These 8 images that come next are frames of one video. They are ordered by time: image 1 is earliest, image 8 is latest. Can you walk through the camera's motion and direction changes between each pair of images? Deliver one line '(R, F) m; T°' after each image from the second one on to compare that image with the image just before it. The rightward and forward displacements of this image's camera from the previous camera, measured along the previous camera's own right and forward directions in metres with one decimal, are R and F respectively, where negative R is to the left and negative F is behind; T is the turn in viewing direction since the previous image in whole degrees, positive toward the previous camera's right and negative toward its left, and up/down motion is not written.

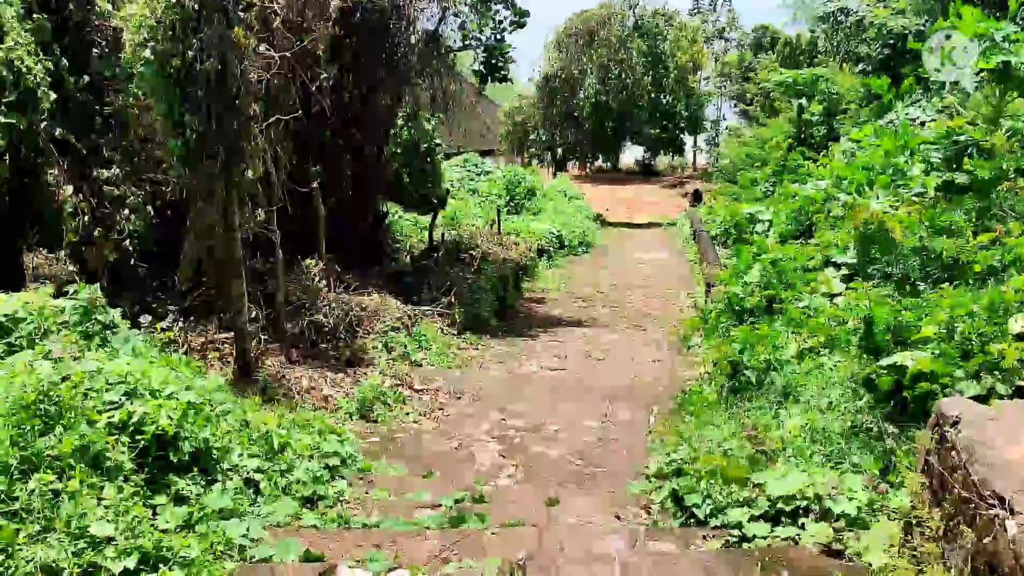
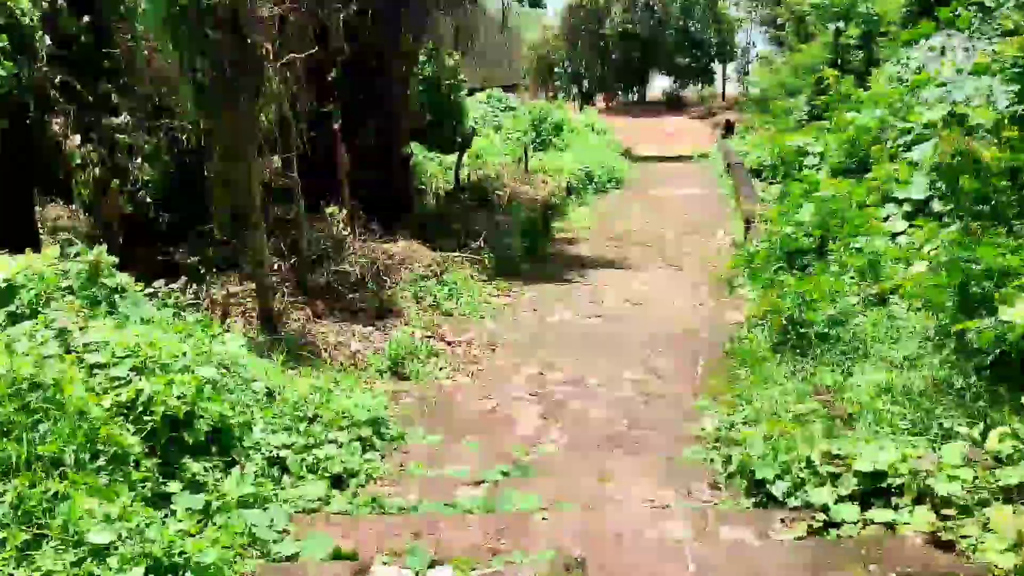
(-0.1, +0.4) m; -2°
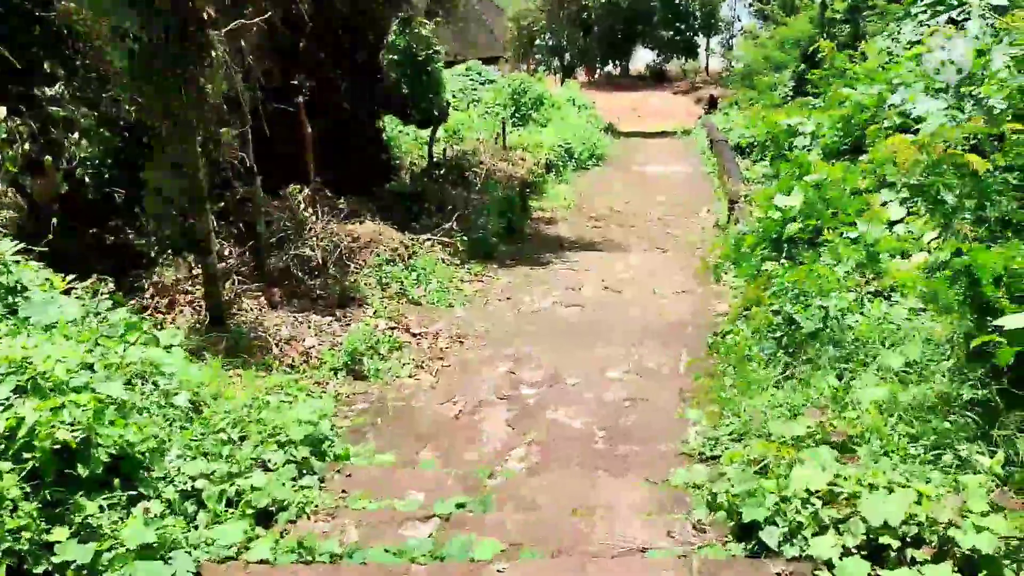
(+0.1, +0.5) m; +1°
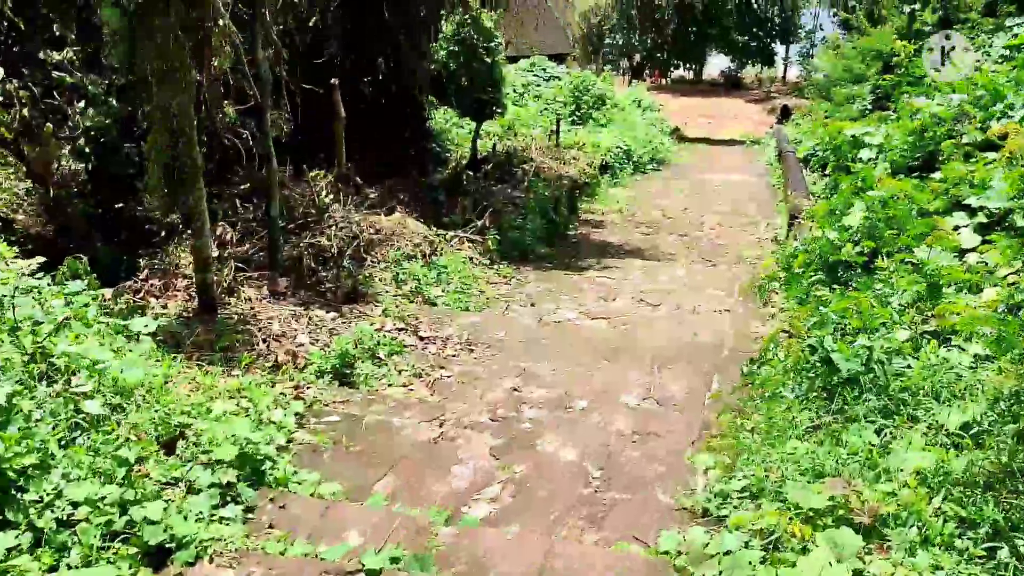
(+0.3, +0.5) m; -4°
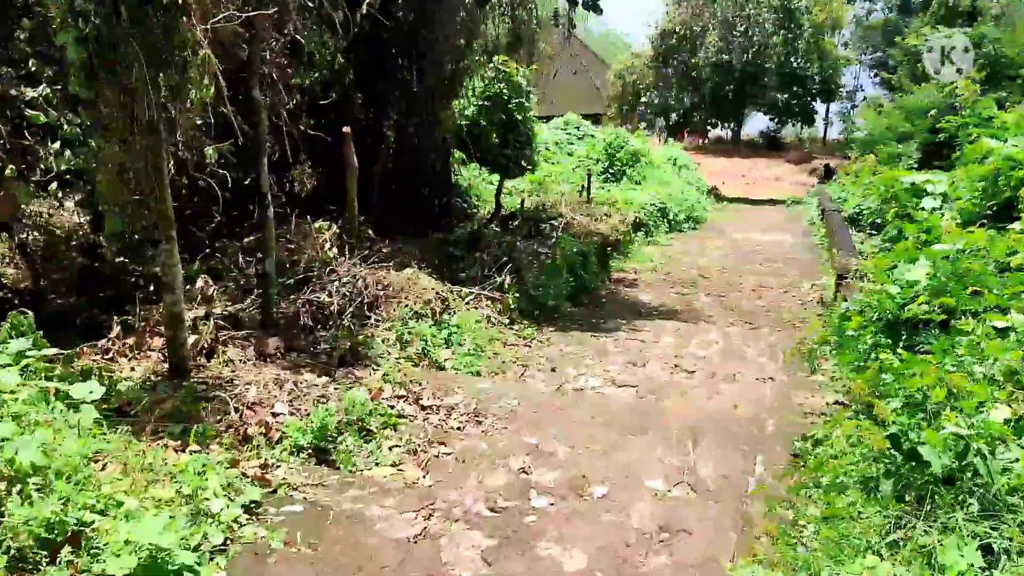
(+0.1, +0.7) m; -2°
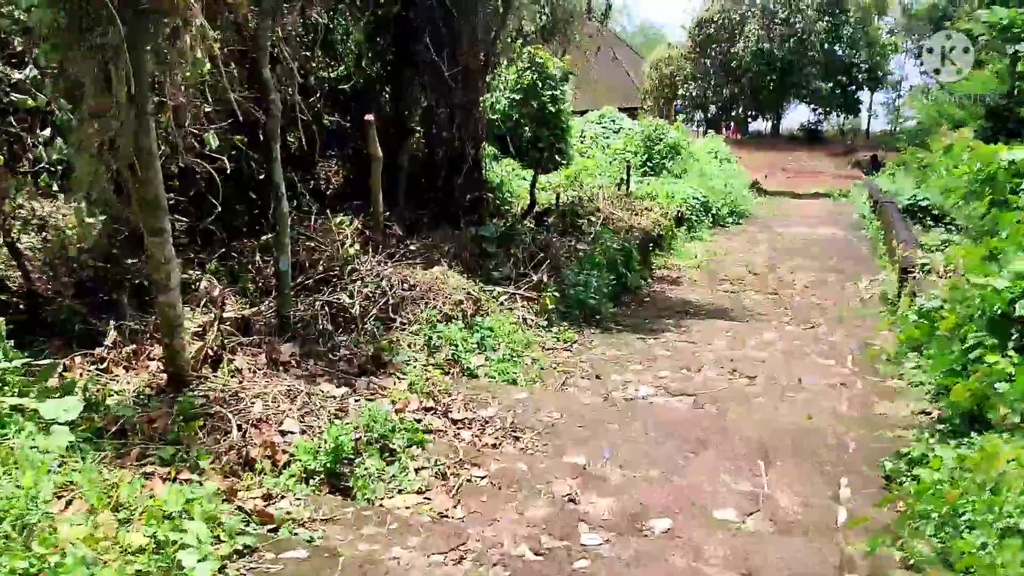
(0.0, +0.6) m; -2°
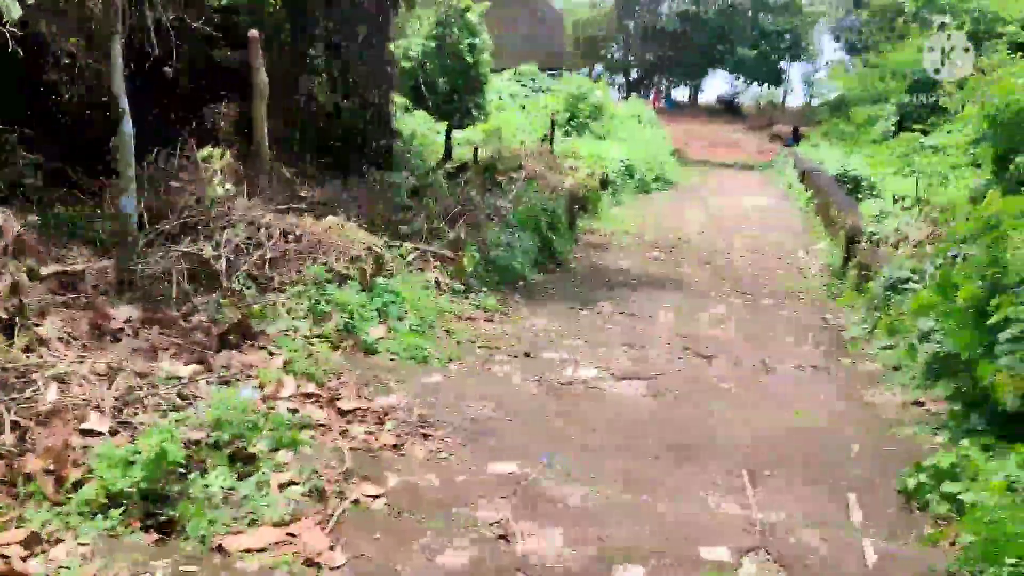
(0.0, +1.1) m; +6°
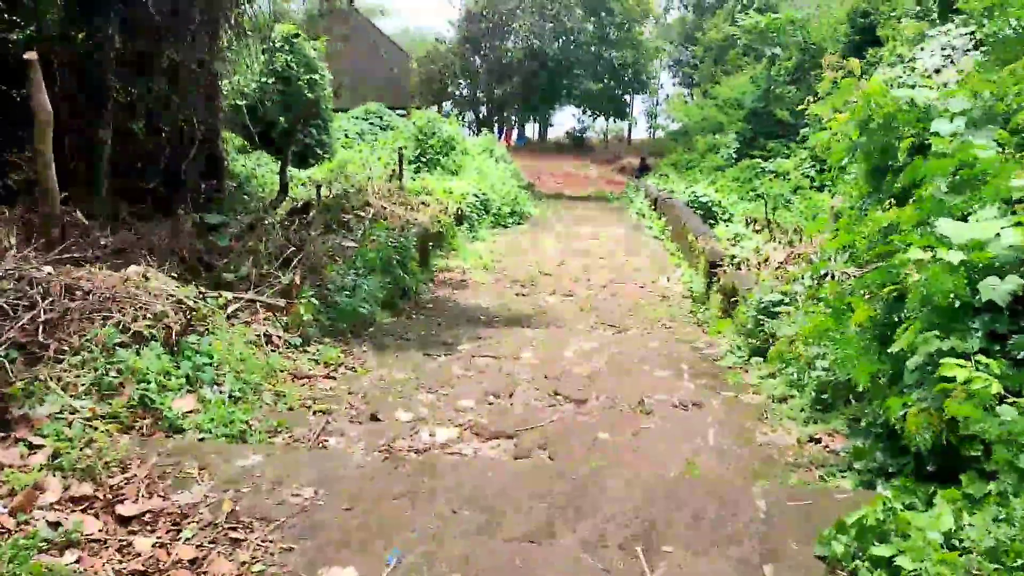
(+0.1, +0.6) m; +9°
